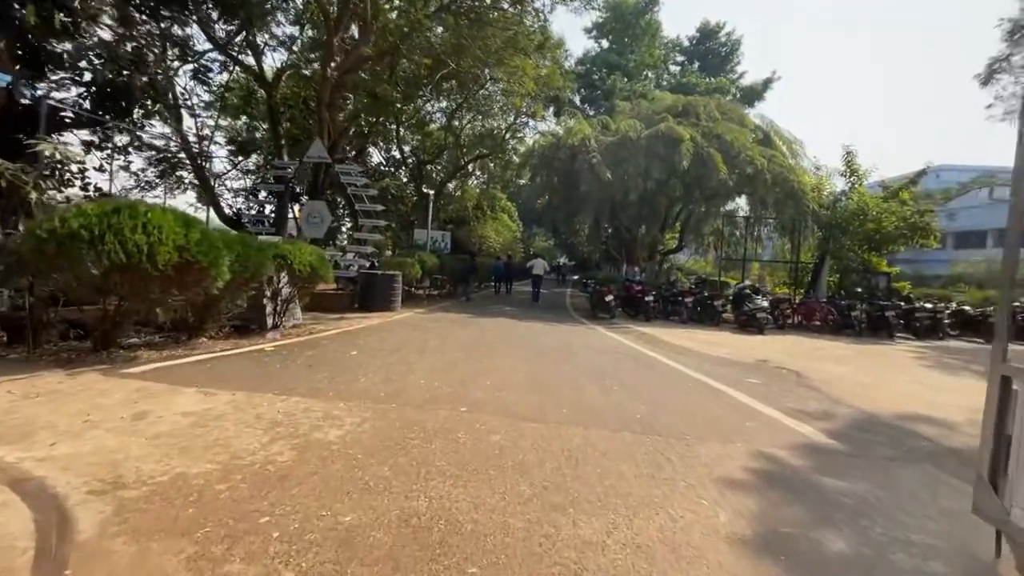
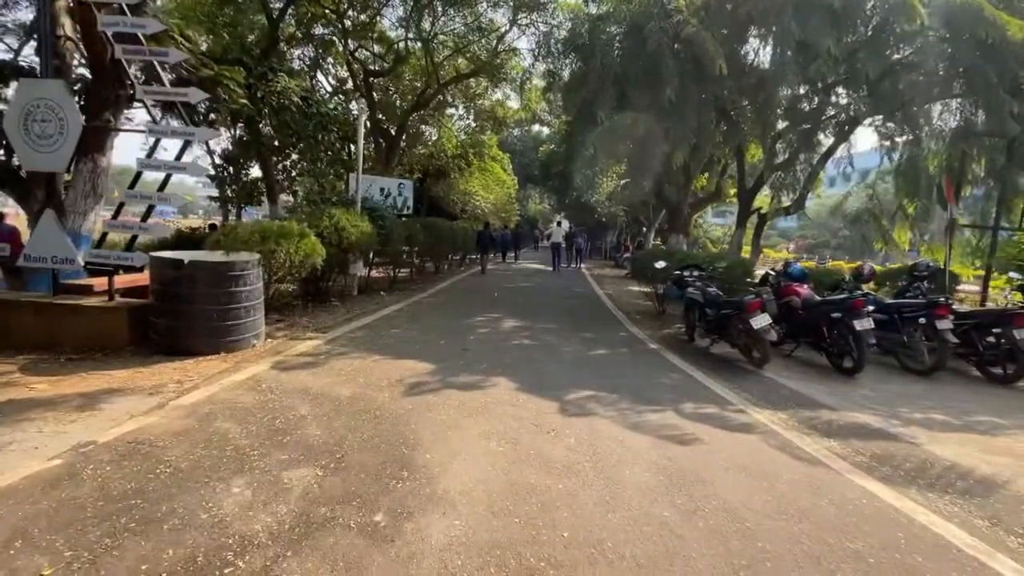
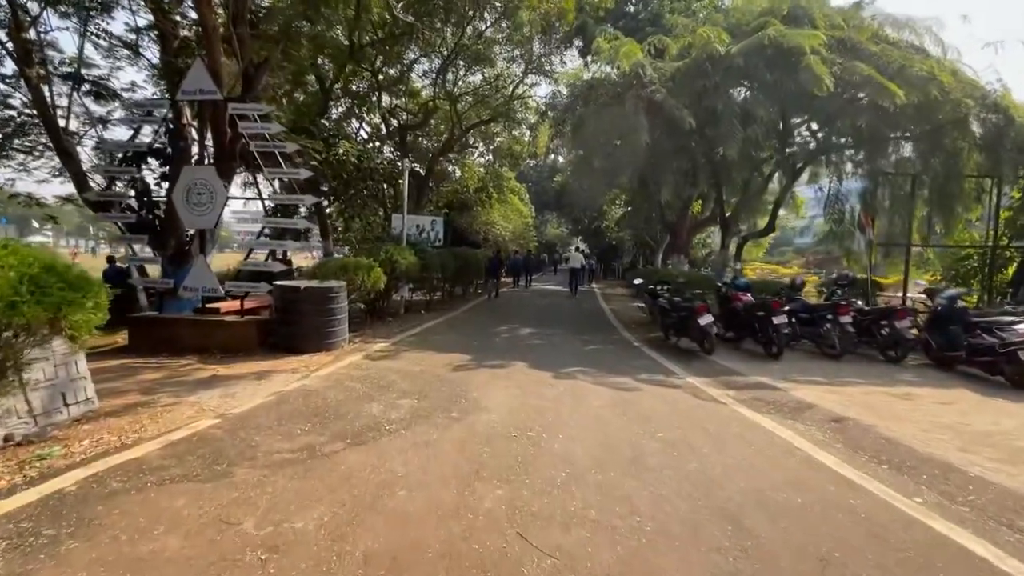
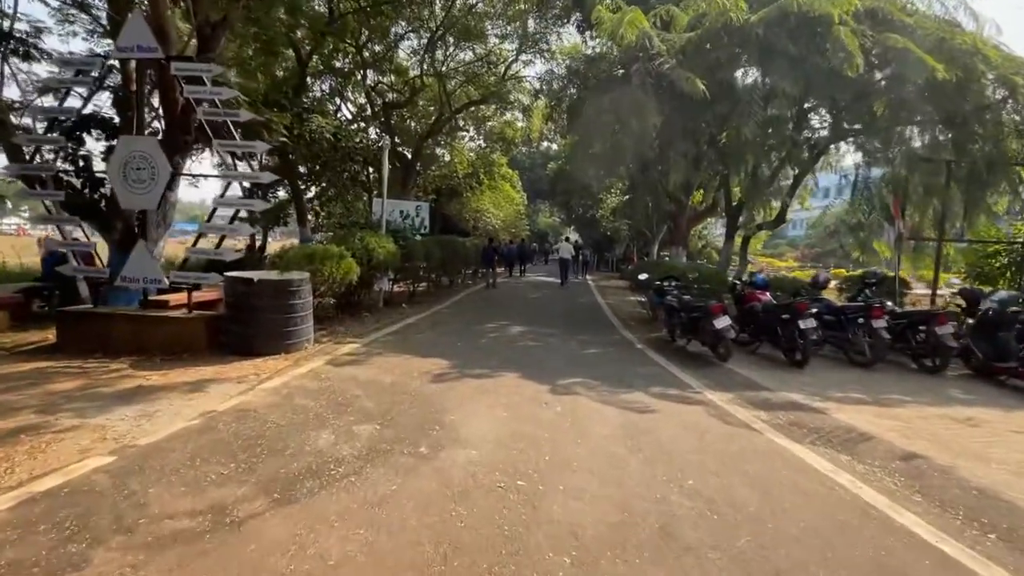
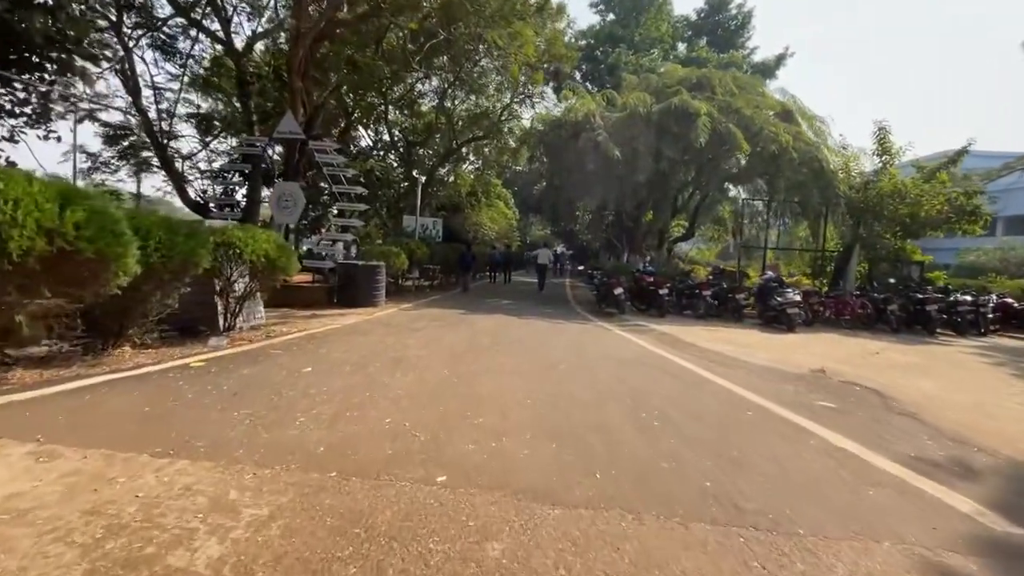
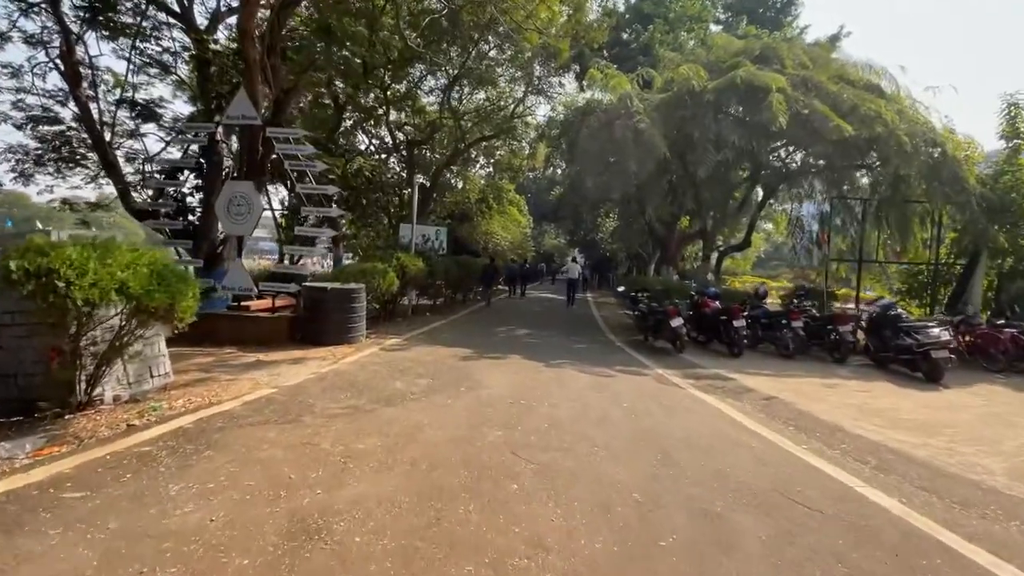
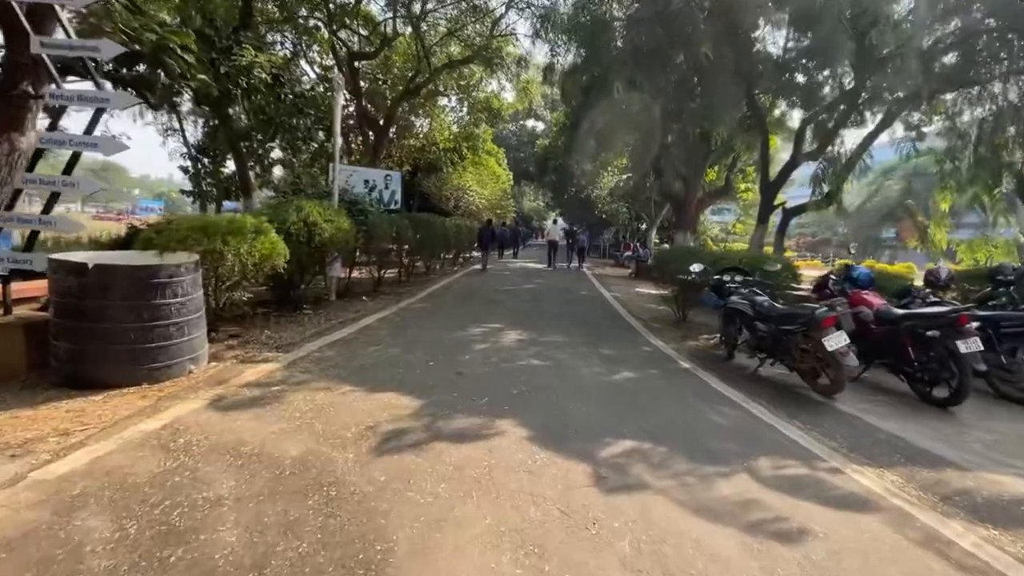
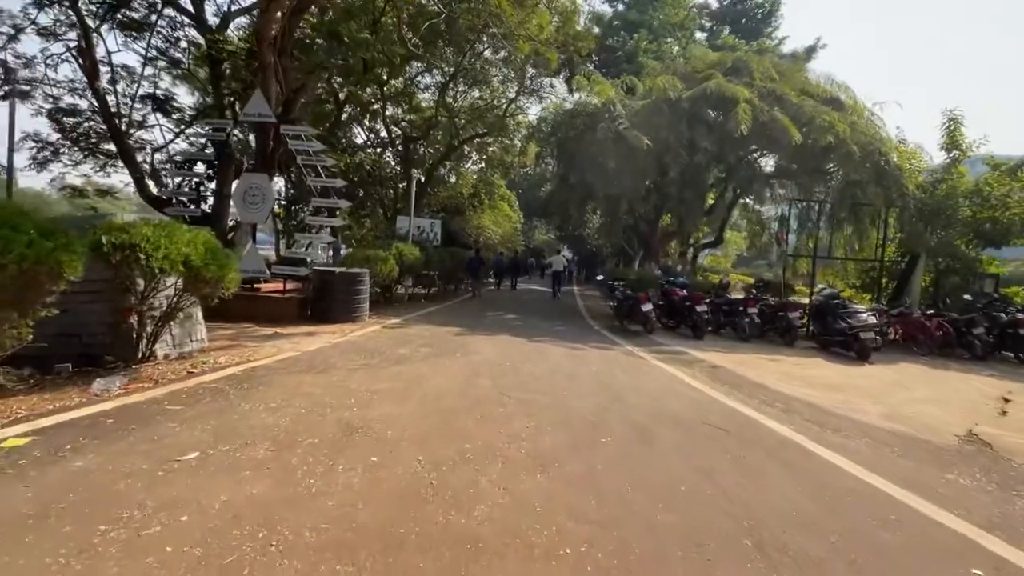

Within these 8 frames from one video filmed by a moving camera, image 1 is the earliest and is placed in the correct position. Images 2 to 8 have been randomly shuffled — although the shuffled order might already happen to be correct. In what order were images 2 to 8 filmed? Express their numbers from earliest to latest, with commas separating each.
5, 8, 6, 3, 4, 2, 7
